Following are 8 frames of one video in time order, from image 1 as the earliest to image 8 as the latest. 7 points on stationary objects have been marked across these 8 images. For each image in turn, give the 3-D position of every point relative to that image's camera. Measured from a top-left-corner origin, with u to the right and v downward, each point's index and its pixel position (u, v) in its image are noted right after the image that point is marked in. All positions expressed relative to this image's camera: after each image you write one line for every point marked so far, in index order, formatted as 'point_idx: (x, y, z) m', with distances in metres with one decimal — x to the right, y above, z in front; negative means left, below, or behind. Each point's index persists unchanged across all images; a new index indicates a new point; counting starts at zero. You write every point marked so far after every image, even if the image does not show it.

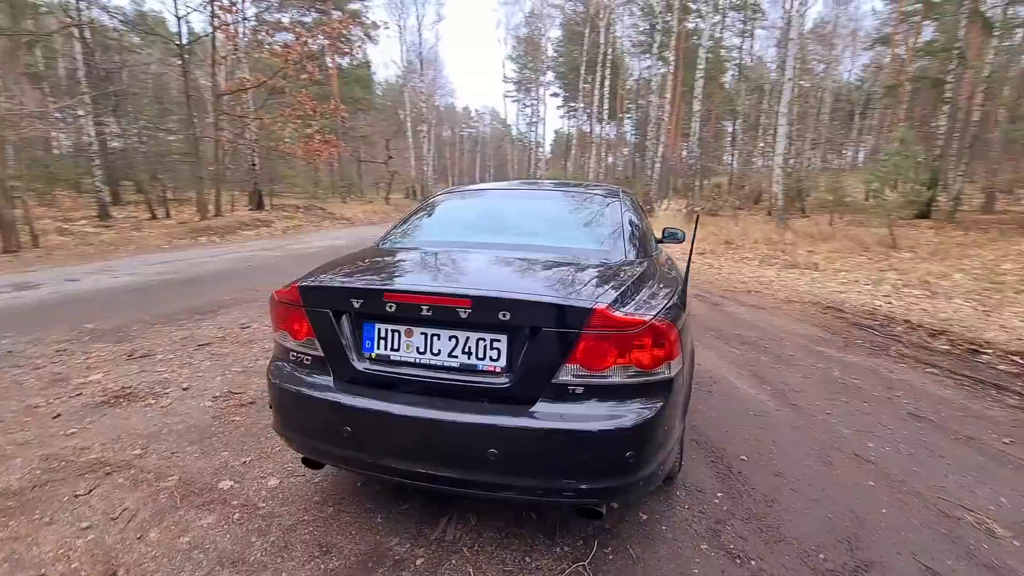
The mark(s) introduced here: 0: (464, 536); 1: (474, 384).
0: (-0.2, -1.1, +2.2) m
1: (-0.1, -0.4, +1.8) m
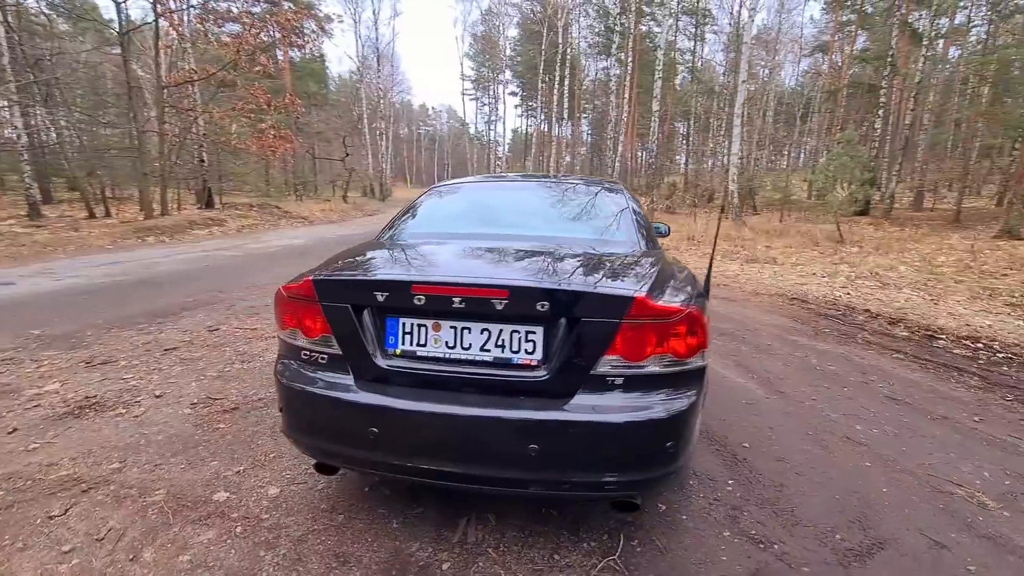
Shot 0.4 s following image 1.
0: (-0.1, -1.1, +2.1) m
1: (0.0, -0.3, +1.7) m
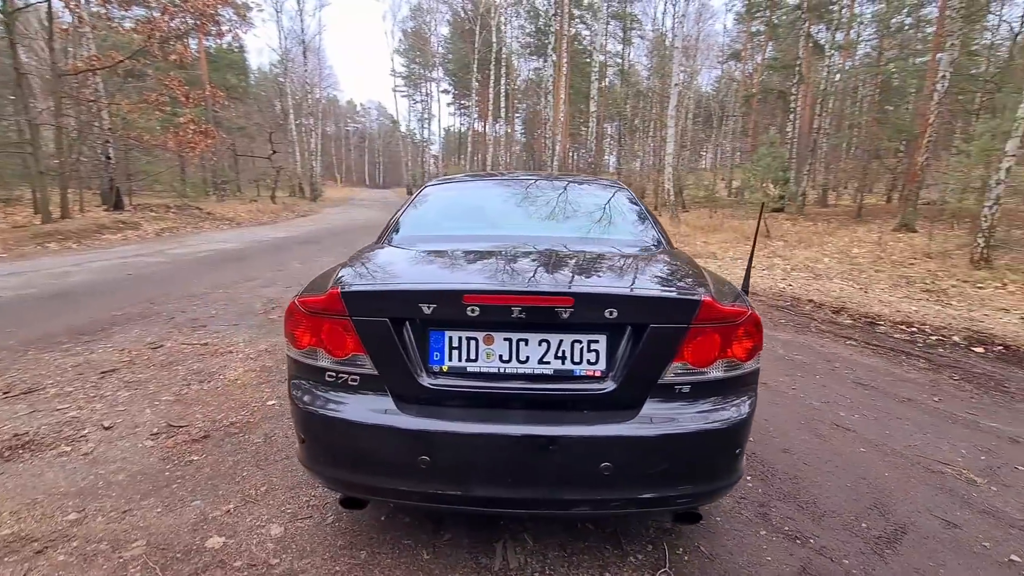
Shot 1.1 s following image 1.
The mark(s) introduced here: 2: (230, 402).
0: (+0.1, -1.1, +2.0) m
1: (+0.2, -0.3, +1.6) m
2: (-1.9, -0.8, +3.3) m
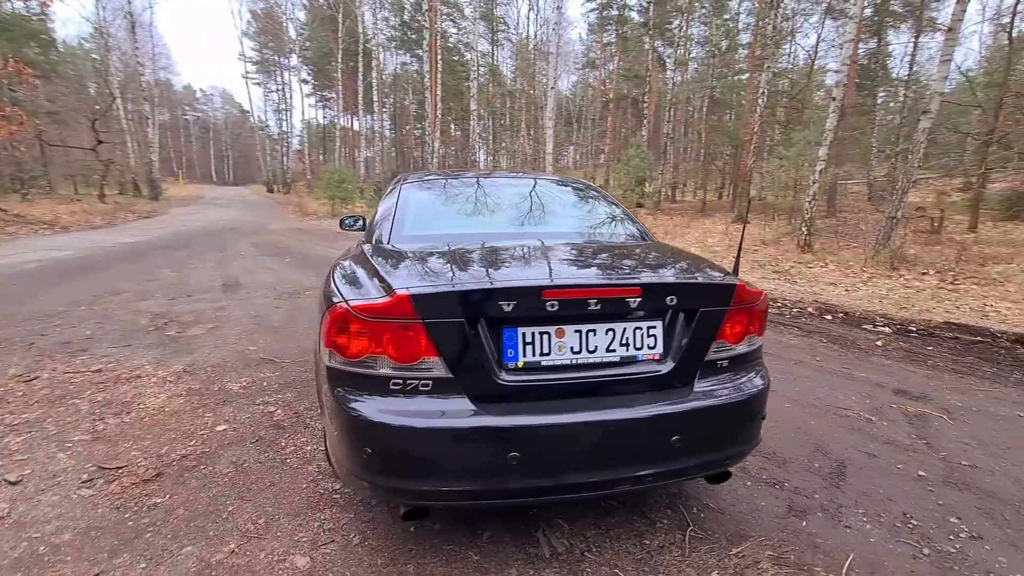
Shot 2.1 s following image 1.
0: (+0.3, -1.1, +2.1) m
1: (+0.5, -0.3, +1.7) m
2: (-2.0, -0.8, +2.9) m
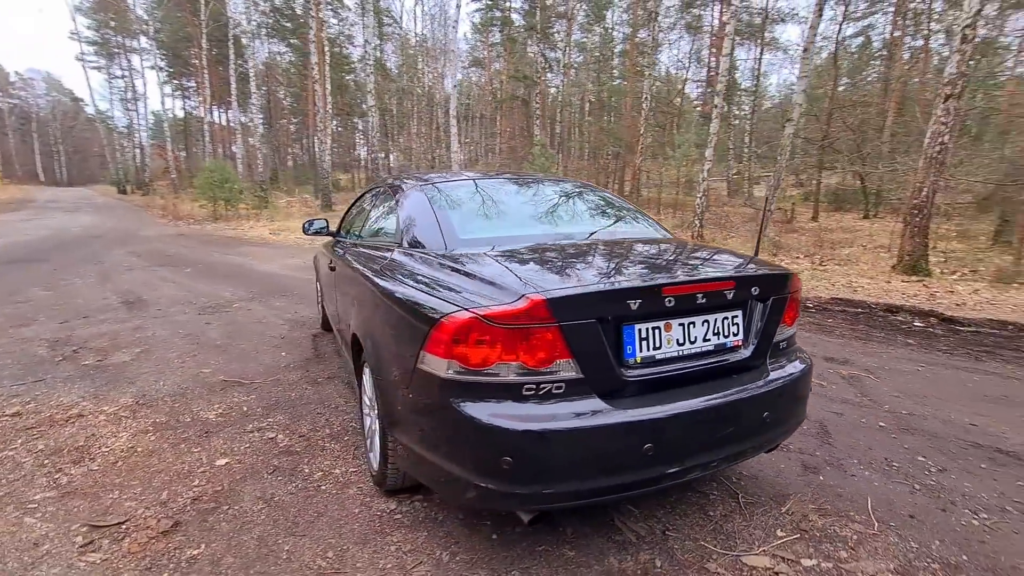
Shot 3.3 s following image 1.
0: (+0.6, -1.0, +2.2) m
1: (+0.8, -0.3, +1.9) m
2: (-1.8, -0.9, +2.5) m
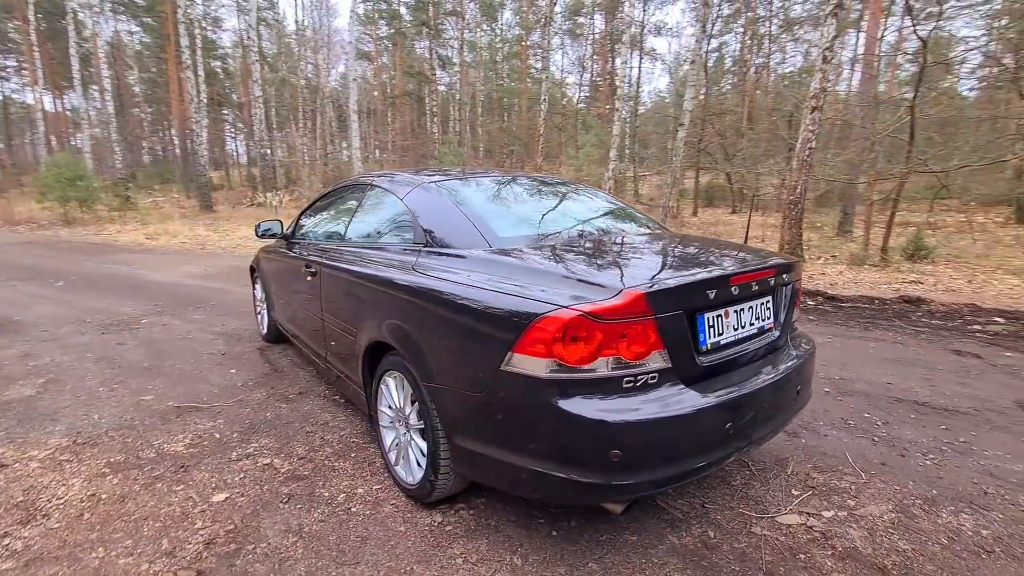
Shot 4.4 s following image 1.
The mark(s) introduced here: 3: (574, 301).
0: (+0.8, -1.0, +2.3) m
1: (+1.1, -0.2, +2.1) m
2: (-1.6, -1.0, +2.1) m
3: (+0.2, 0.0, +1.7) m
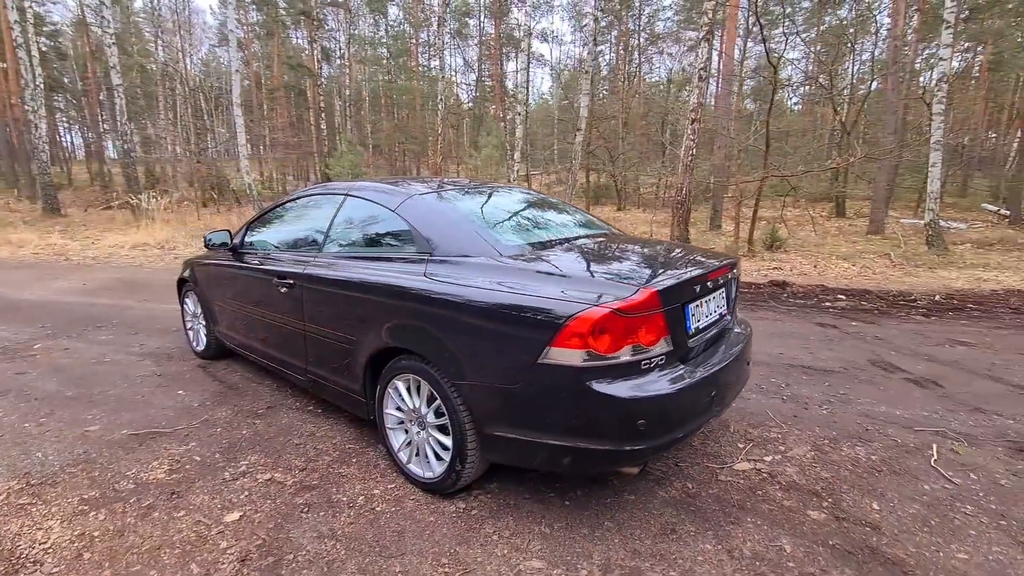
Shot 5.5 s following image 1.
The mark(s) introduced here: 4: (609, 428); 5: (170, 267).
0: (+0.8, -1.0, +2.8) m
1: (+1.1, -0.2, +2.6) m
2: (-1.4, -1.1, +2.1) m
3: (+0.4, 0.0, +2.0) m
4: (+0.4, -0.6, +2.0) m
5: (-6.2, +0.4, +9.0) m
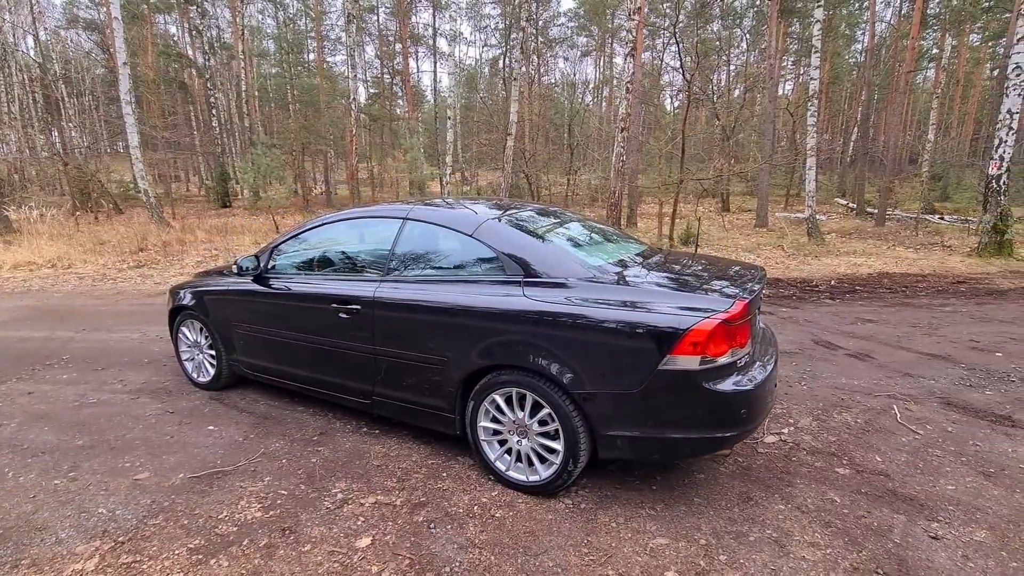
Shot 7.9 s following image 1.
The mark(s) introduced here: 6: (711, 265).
0: (+1.3, -1.0, +3.2) m
1: (+1.5, -0.2, +3.1) m
2: (-0.8, -1.2, +2.1) m
3: (+0.9, -0.1, +2.3) m
4: (+1.0, -0.6, +2.4) m
5: (-6.9, 0.0, +8.0) m
6: (+1.3, +0.2, +3.4) m
